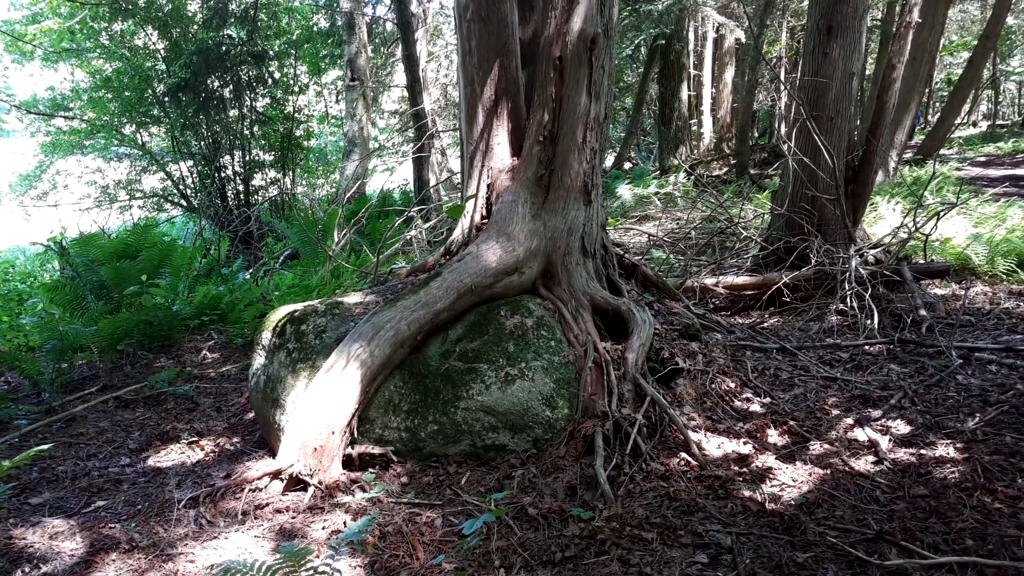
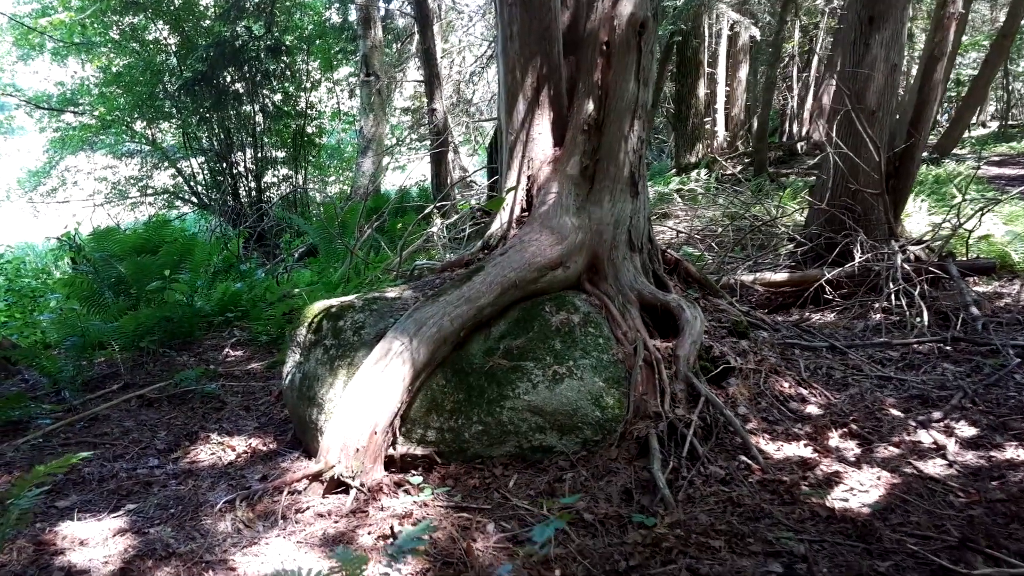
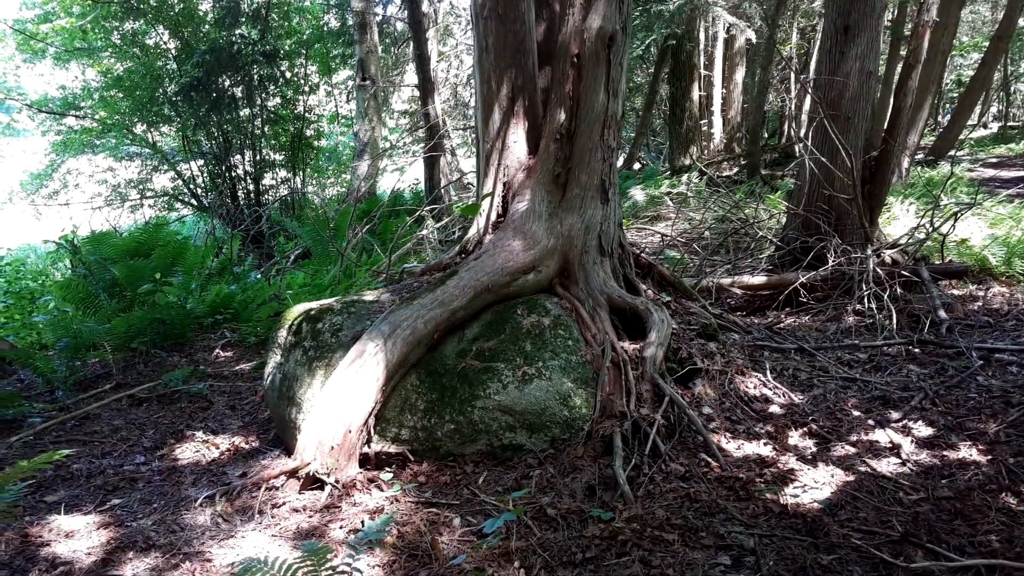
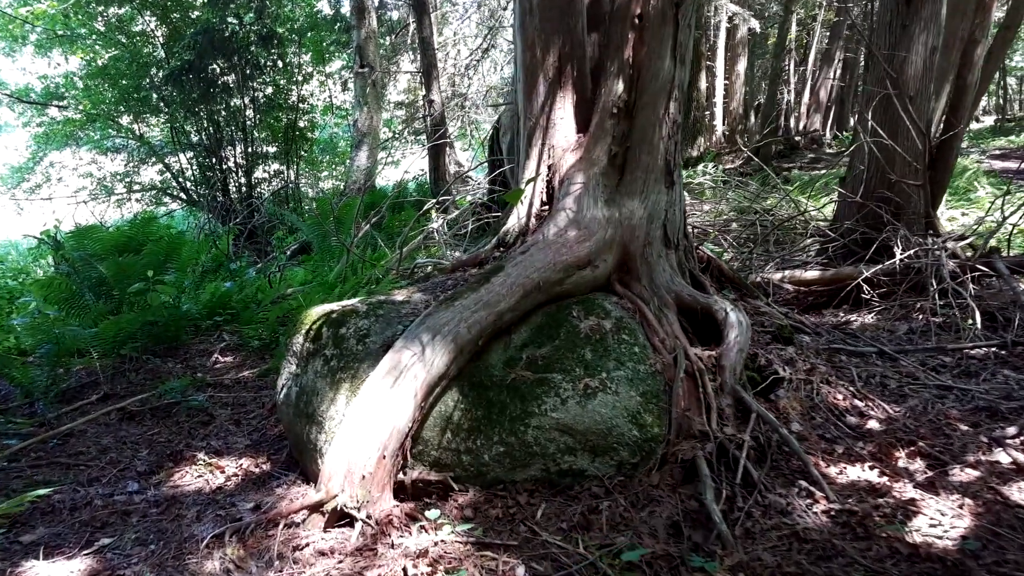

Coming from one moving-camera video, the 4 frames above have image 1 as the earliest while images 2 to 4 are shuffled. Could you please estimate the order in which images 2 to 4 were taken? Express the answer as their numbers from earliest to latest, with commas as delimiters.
3, 2, 4
